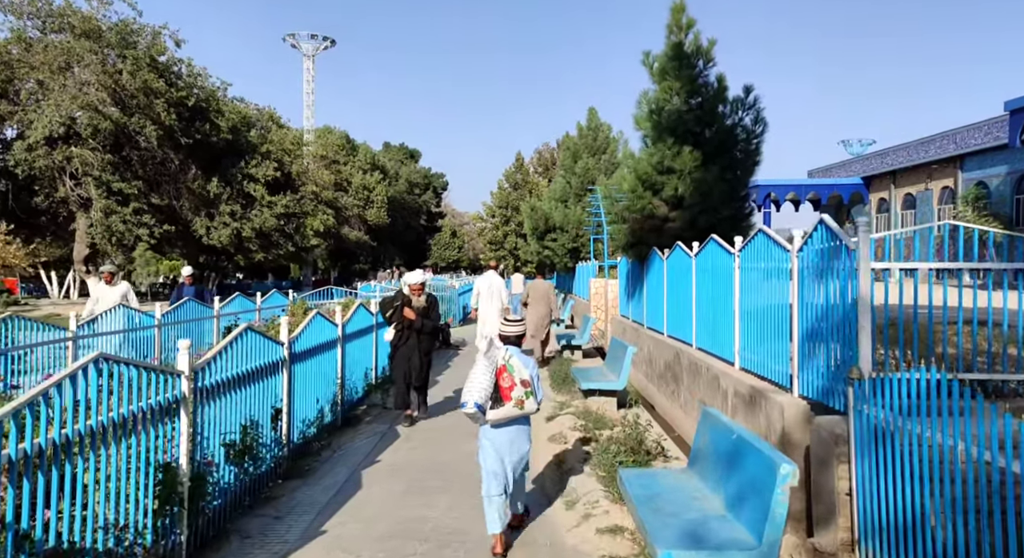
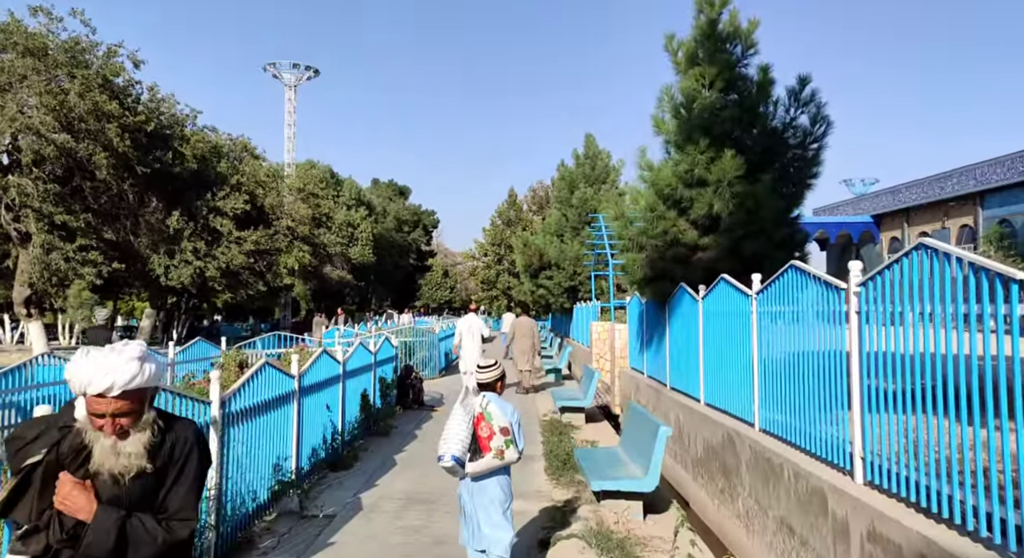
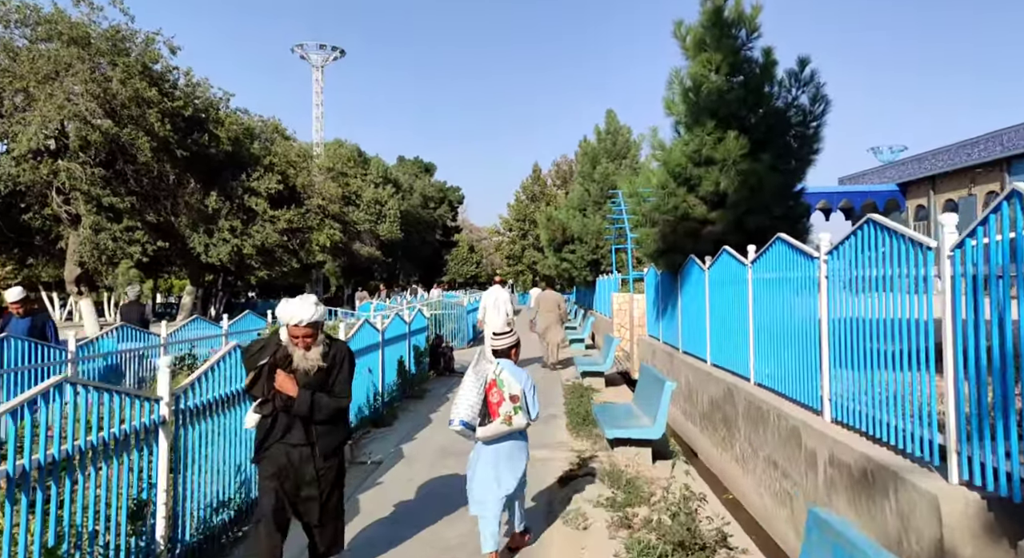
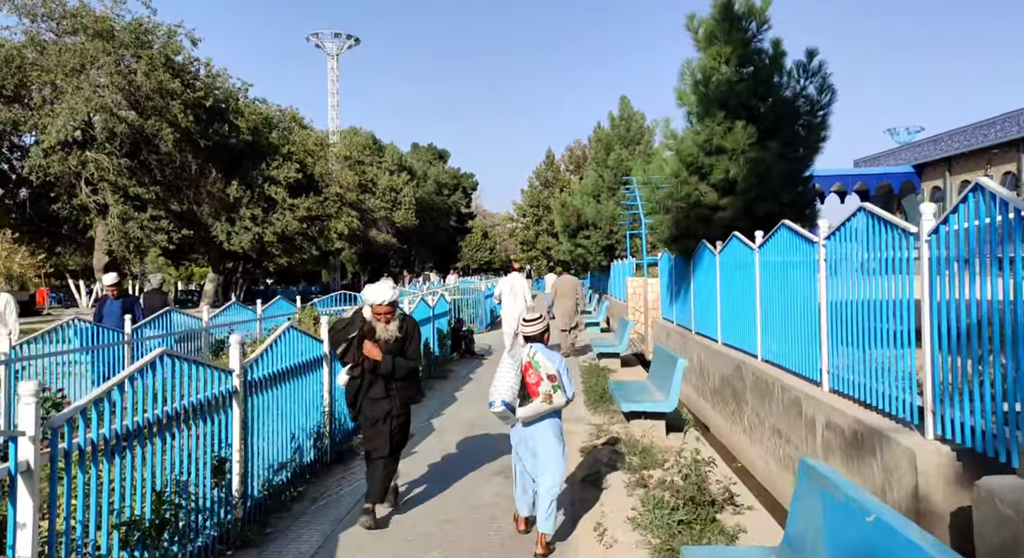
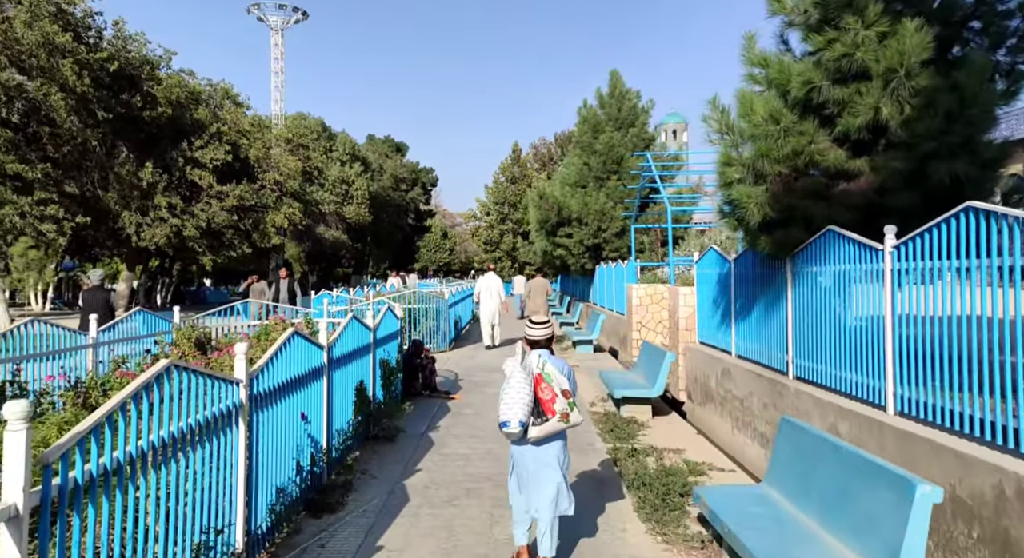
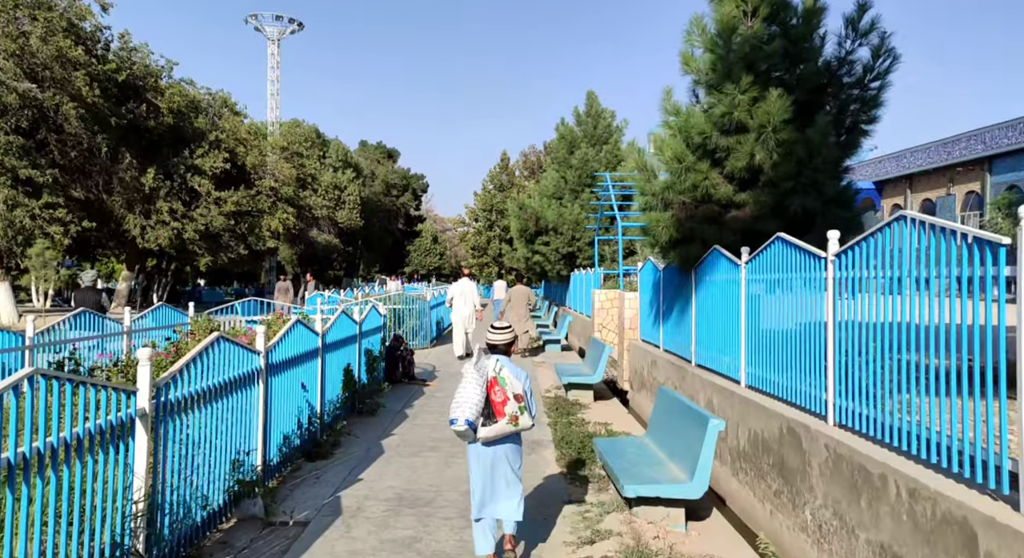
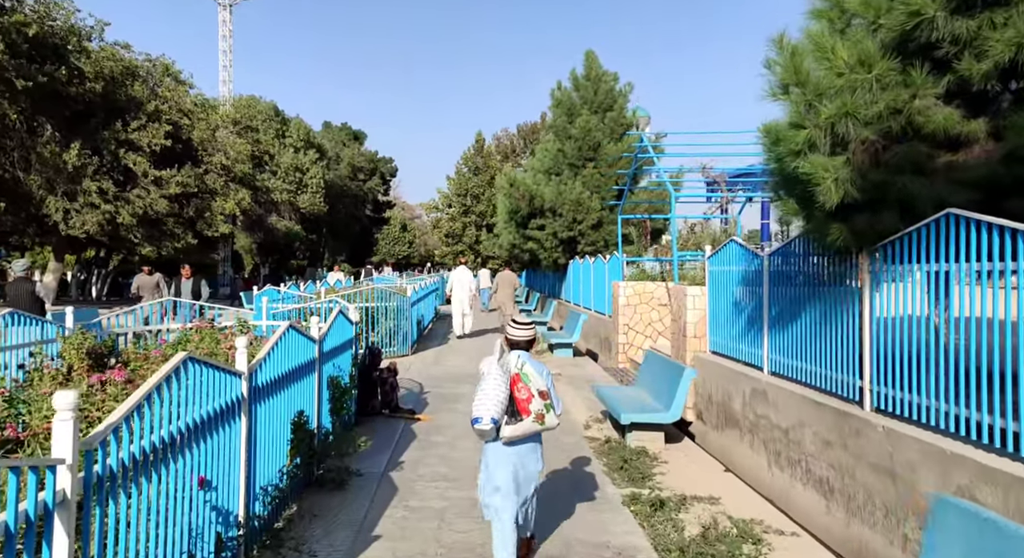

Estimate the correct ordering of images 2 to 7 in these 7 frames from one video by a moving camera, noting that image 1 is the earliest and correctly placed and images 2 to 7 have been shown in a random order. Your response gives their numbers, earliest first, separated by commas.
4, 3, 2, 6, 5, 7
